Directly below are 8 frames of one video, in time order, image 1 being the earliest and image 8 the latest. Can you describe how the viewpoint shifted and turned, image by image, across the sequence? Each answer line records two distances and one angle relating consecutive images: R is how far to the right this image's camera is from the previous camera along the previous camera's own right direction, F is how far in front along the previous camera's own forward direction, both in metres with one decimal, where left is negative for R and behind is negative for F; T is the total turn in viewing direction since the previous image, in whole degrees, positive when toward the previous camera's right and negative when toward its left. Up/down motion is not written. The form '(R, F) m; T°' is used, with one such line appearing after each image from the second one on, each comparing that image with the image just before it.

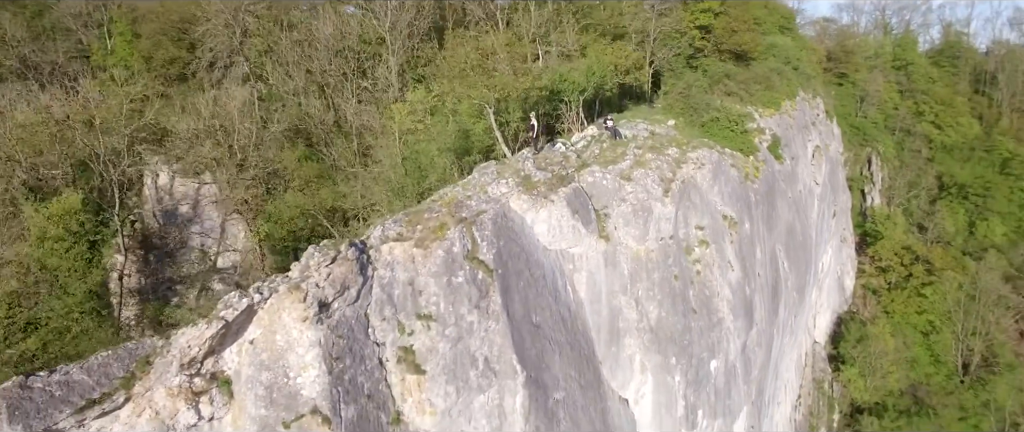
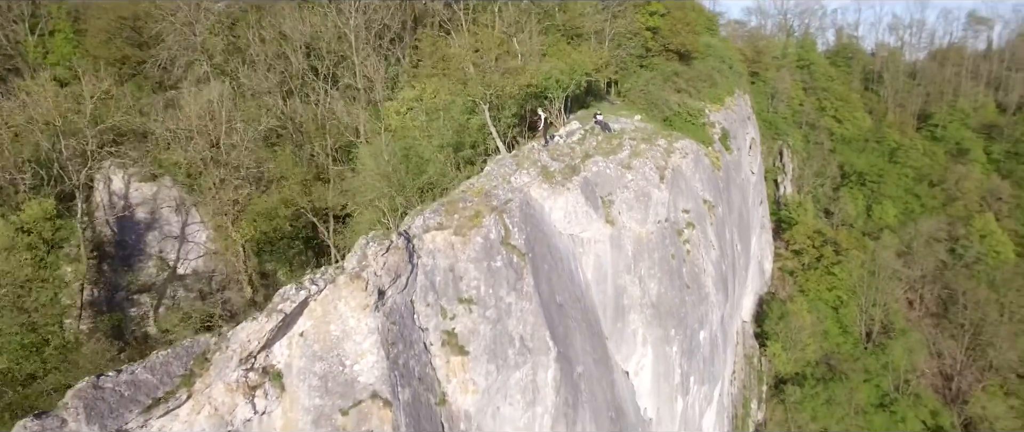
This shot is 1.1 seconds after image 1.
(-2.5, -0.6) m; +8°
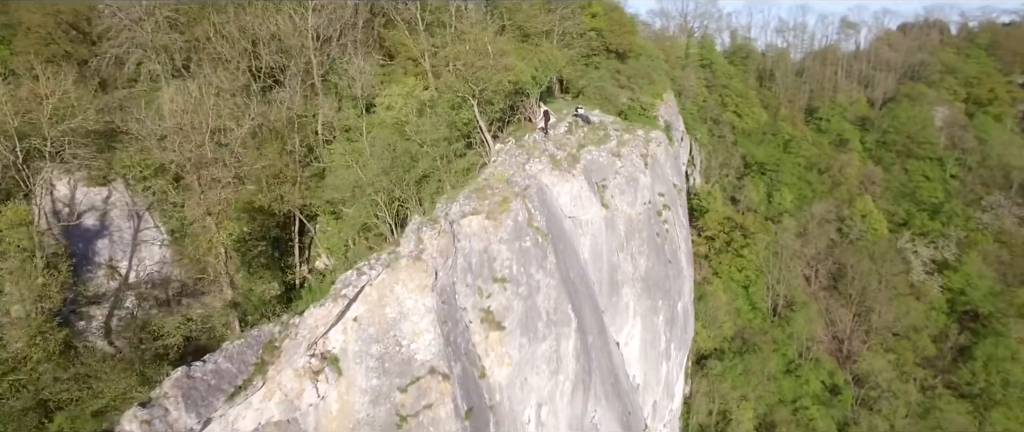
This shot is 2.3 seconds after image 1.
(-2.8, -0.8) m; +9°
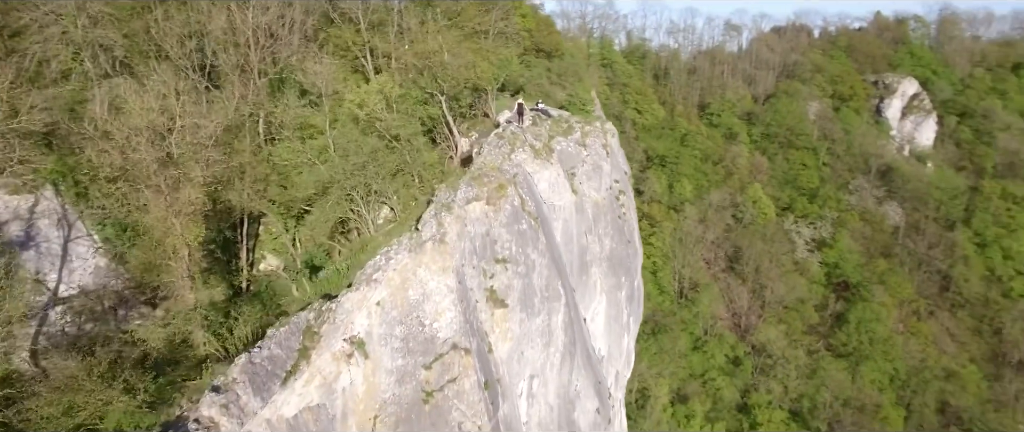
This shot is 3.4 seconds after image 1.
(-2.4, -0.8) m; +10°
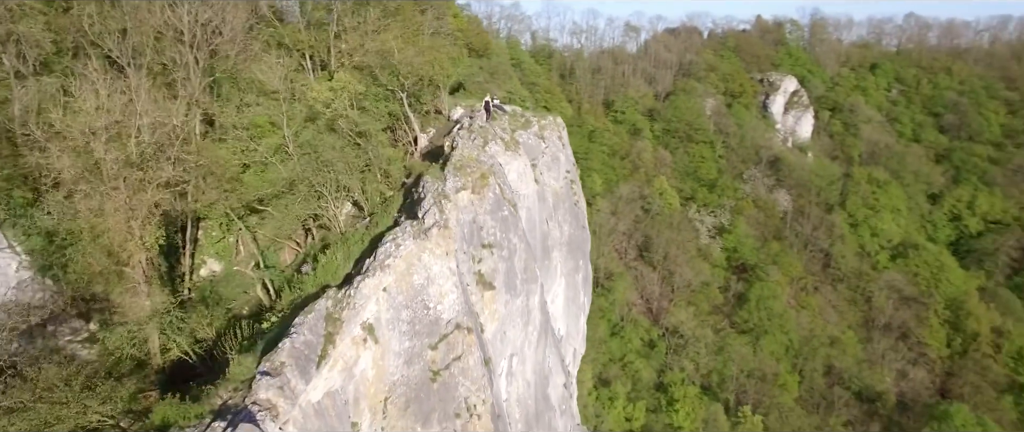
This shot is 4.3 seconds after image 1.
(-2.0, -0.8) m; +9°
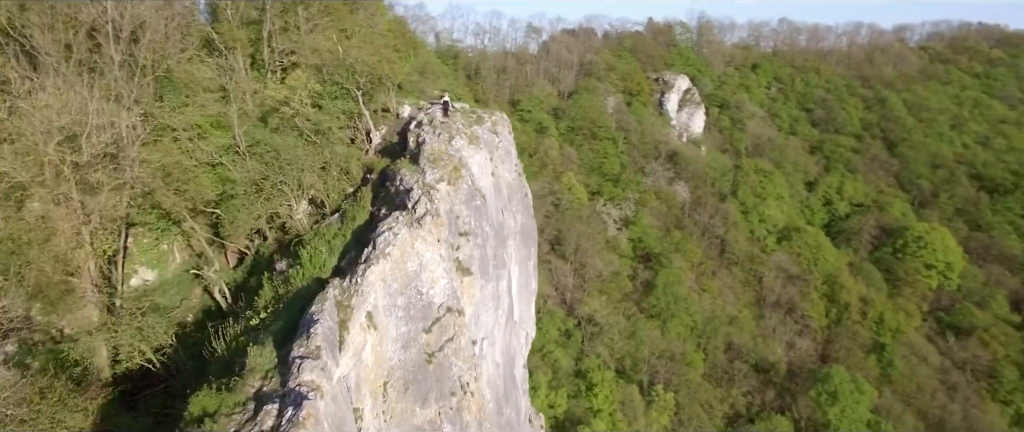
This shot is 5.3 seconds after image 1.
(-1.9, -0.8) m; +9°
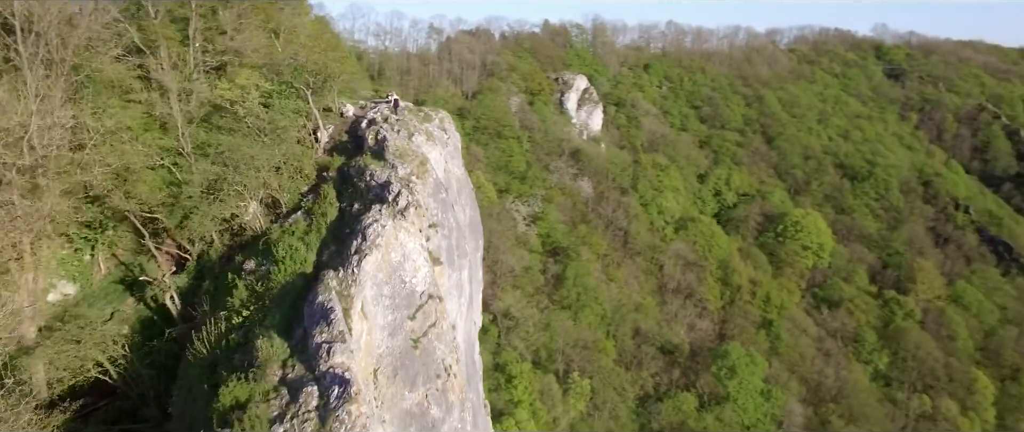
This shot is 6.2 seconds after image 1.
(-1.9, -0.8) m; +9°
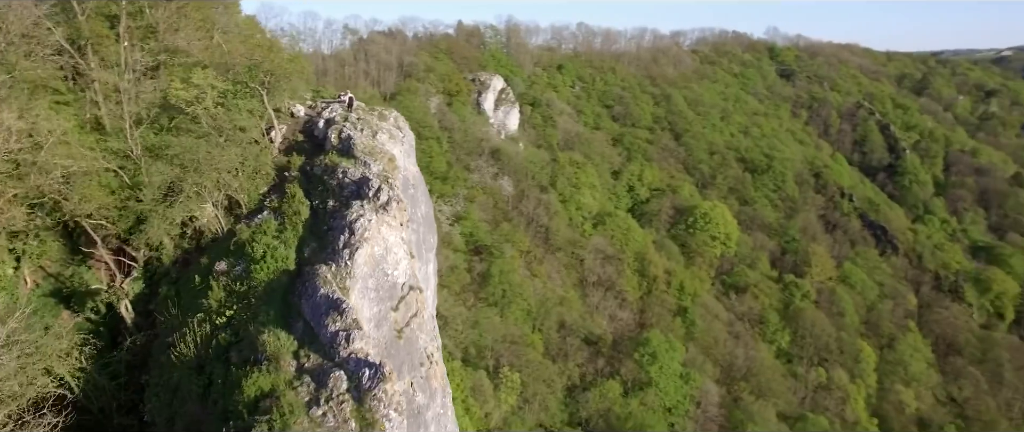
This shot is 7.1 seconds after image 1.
(-1.6, -0.7) m; +8°
